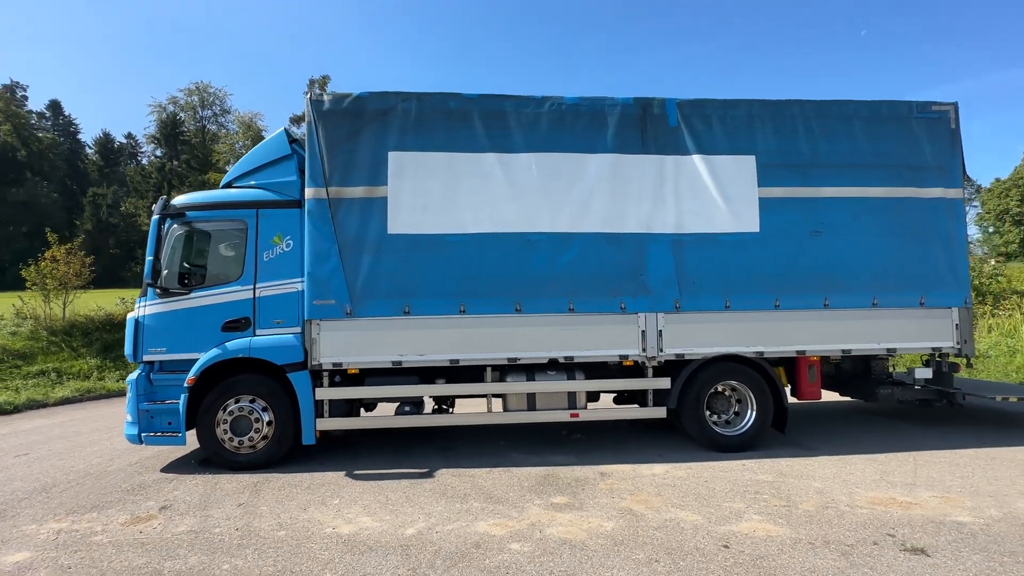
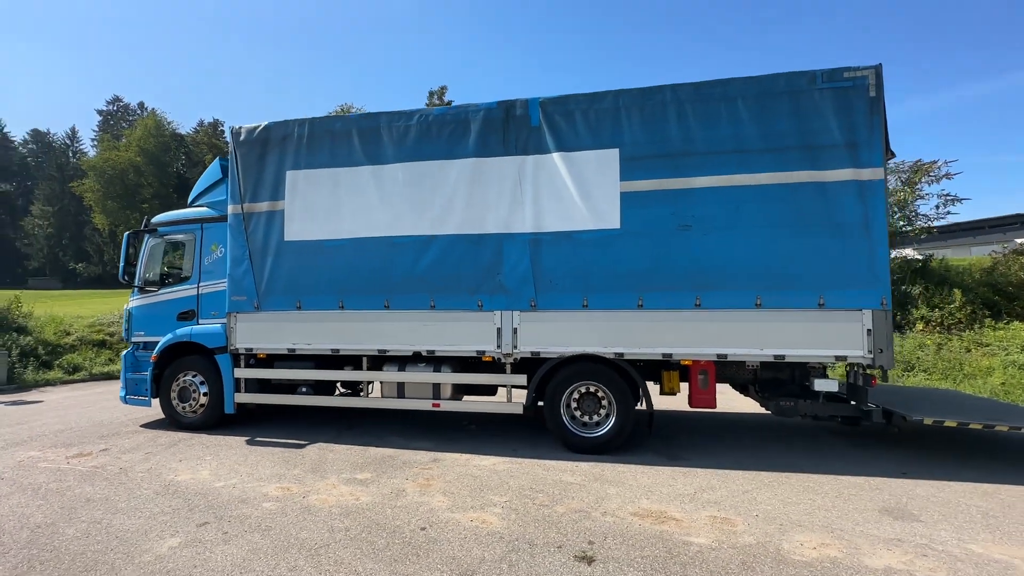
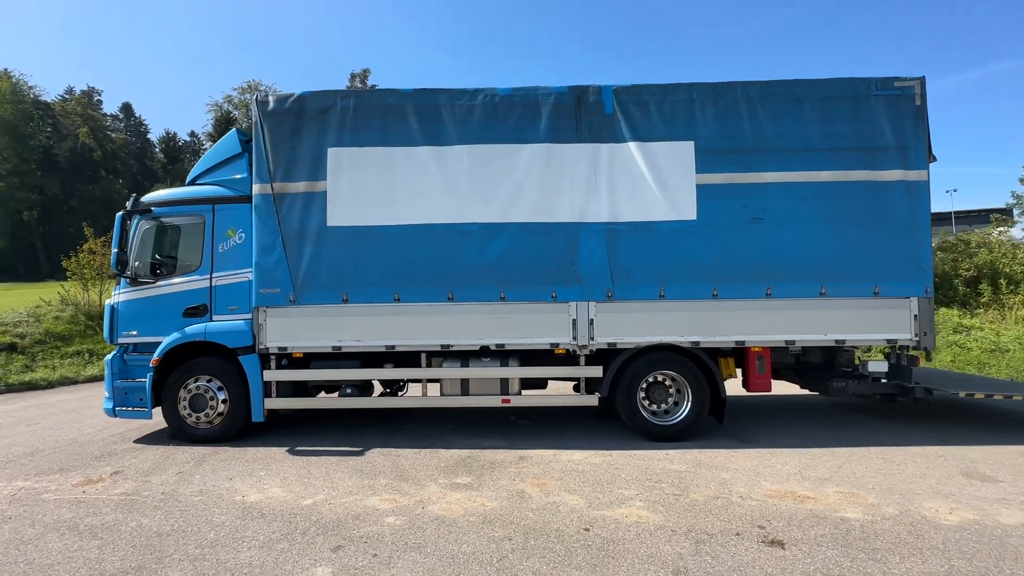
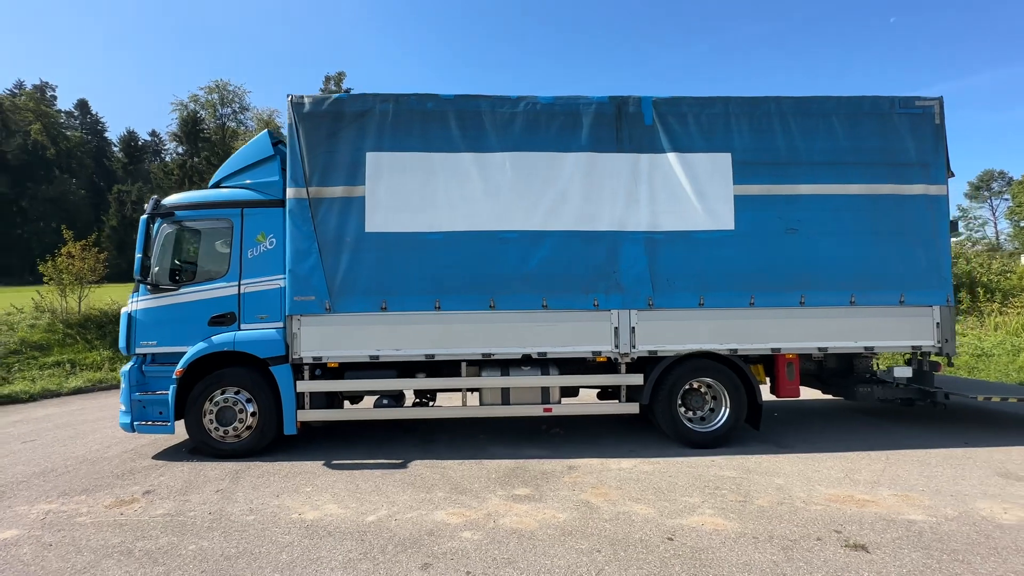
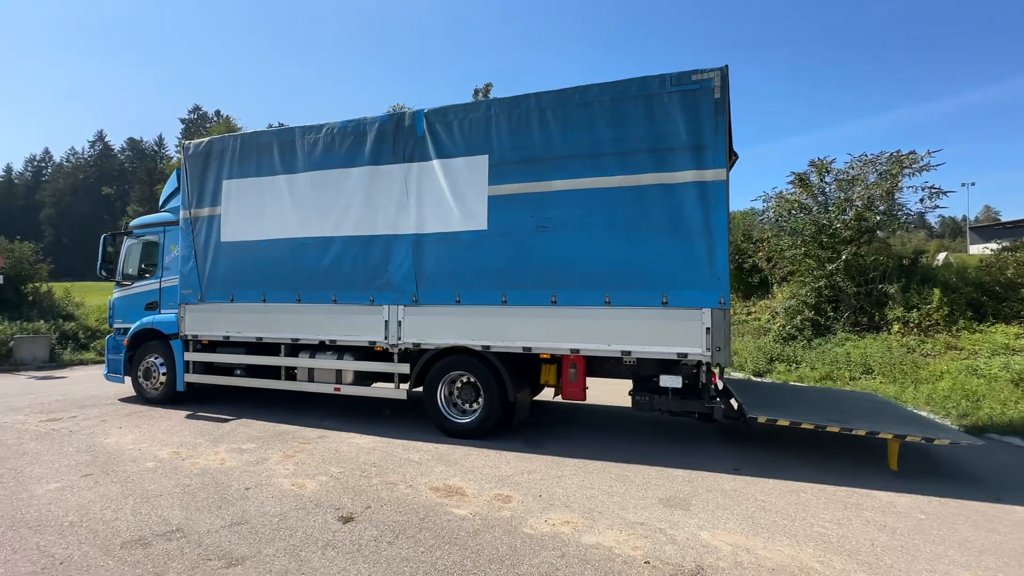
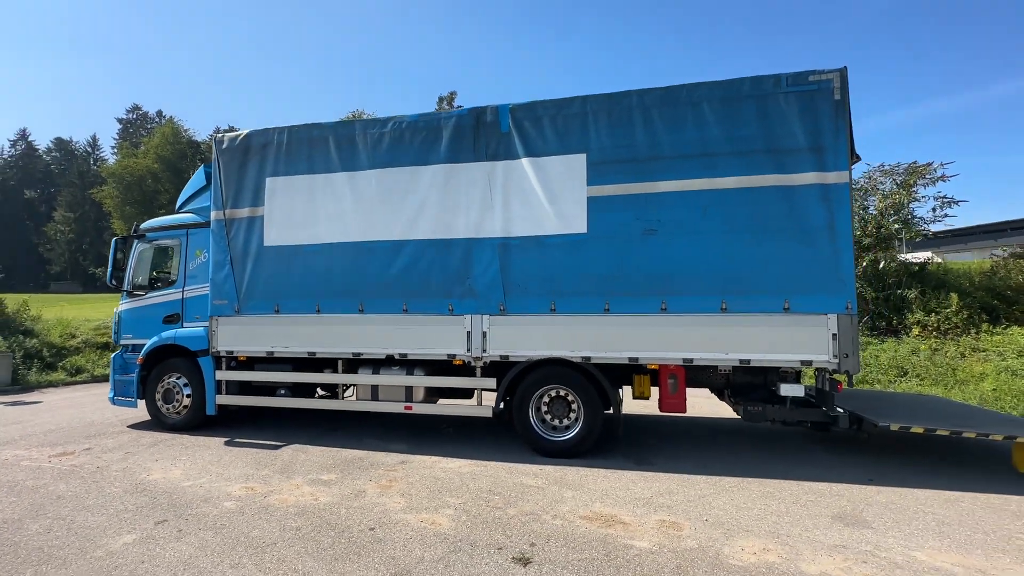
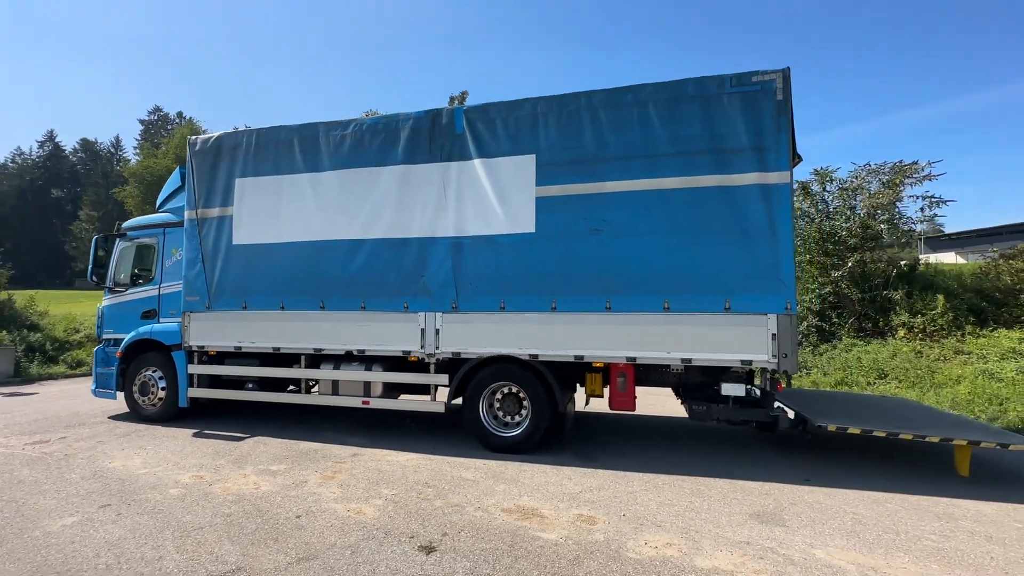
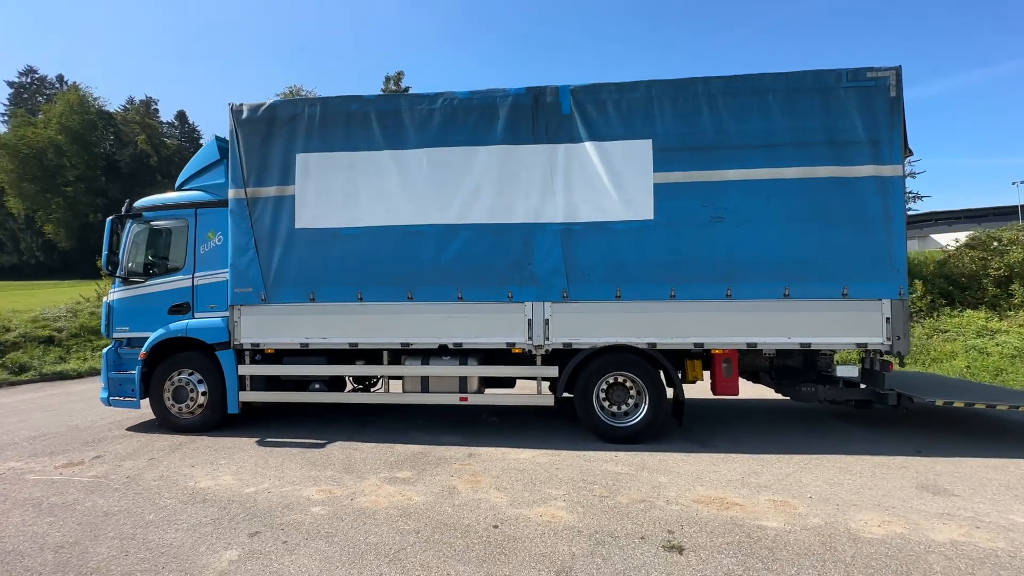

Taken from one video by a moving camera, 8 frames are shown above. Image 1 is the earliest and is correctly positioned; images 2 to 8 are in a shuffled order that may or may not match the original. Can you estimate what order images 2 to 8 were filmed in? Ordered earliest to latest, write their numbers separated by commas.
4, 3, 8, 2, 6, 7, 5
